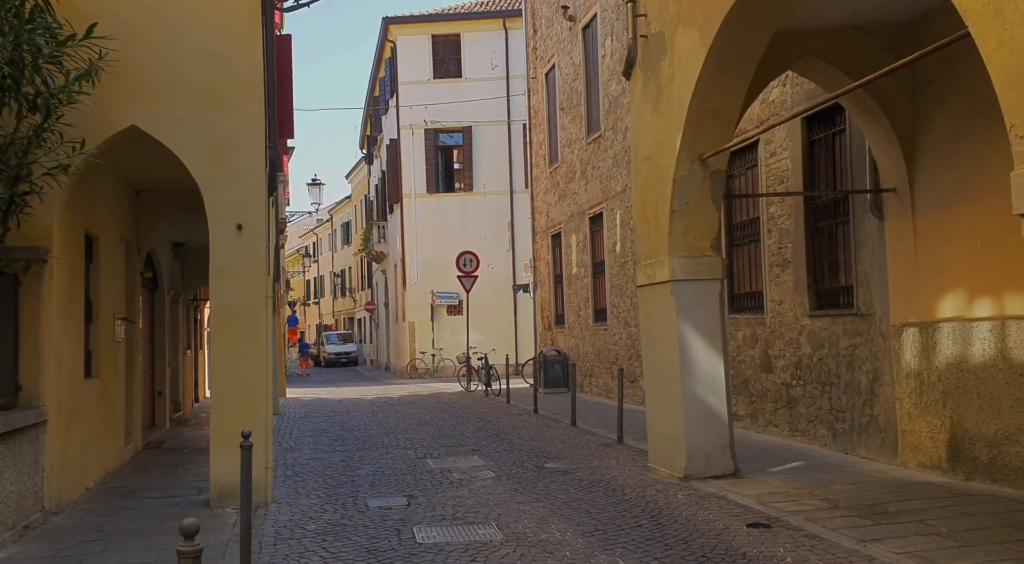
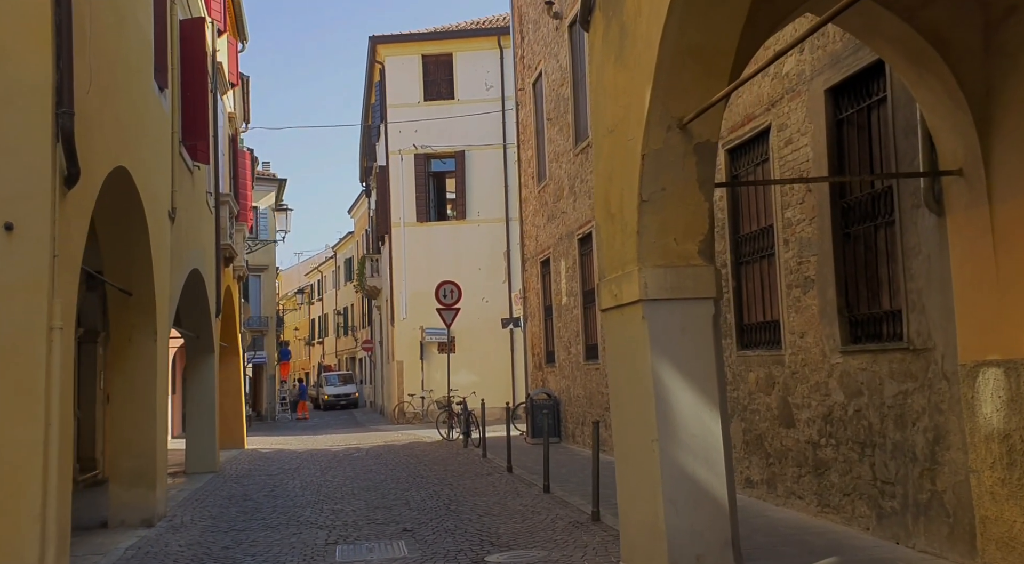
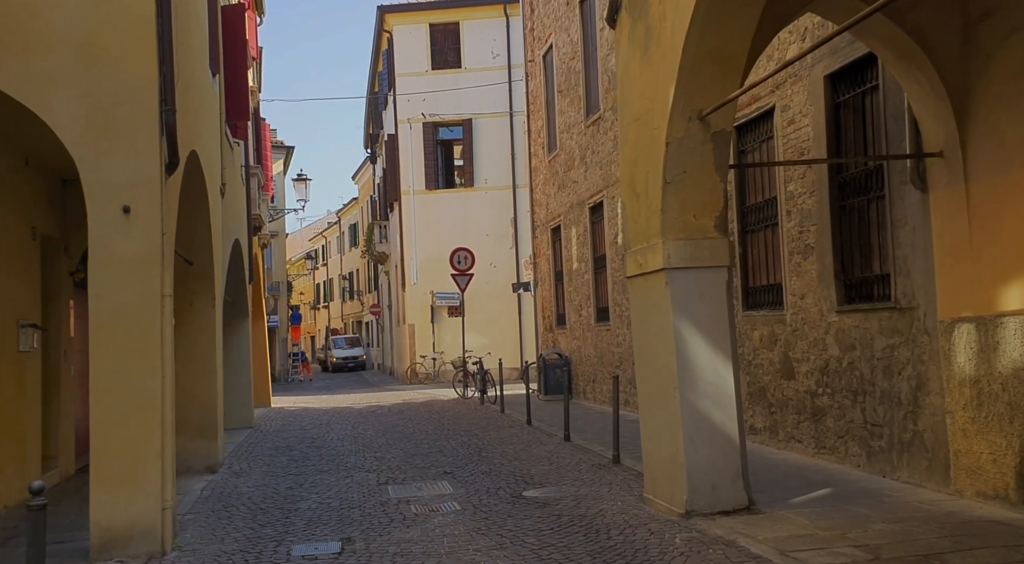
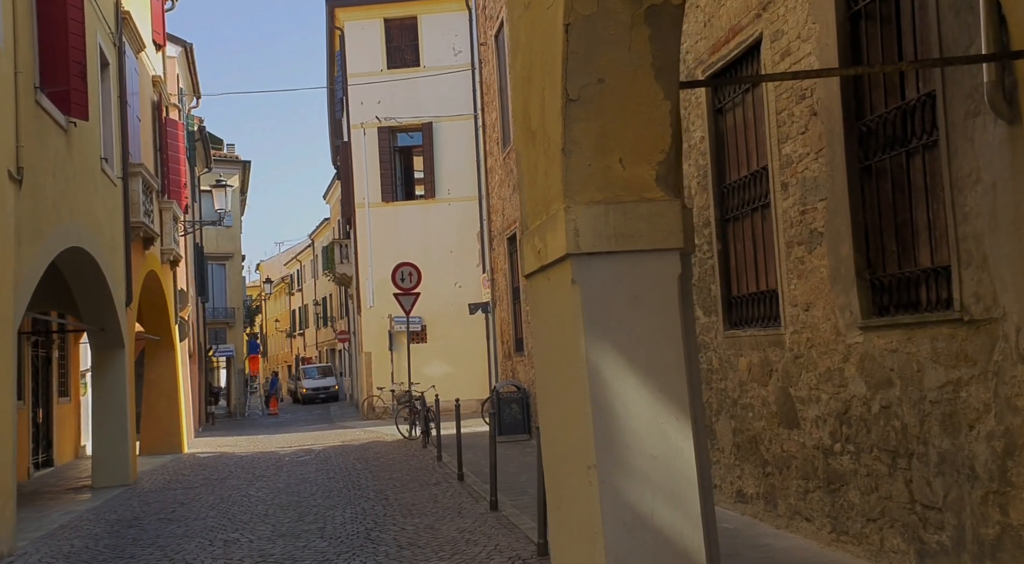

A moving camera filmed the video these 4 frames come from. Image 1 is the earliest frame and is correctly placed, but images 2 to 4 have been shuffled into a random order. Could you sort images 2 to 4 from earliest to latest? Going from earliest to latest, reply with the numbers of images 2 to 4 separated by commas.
3, 2, 4
